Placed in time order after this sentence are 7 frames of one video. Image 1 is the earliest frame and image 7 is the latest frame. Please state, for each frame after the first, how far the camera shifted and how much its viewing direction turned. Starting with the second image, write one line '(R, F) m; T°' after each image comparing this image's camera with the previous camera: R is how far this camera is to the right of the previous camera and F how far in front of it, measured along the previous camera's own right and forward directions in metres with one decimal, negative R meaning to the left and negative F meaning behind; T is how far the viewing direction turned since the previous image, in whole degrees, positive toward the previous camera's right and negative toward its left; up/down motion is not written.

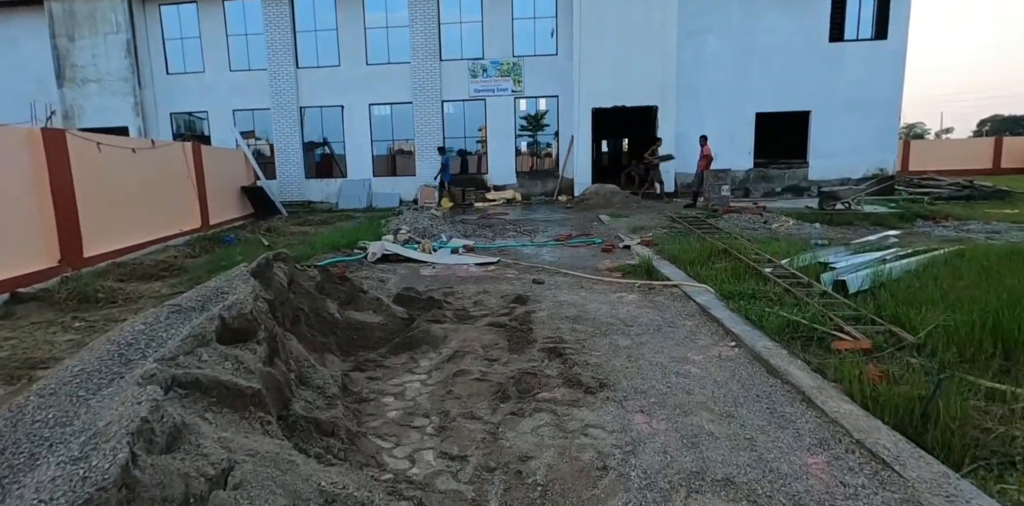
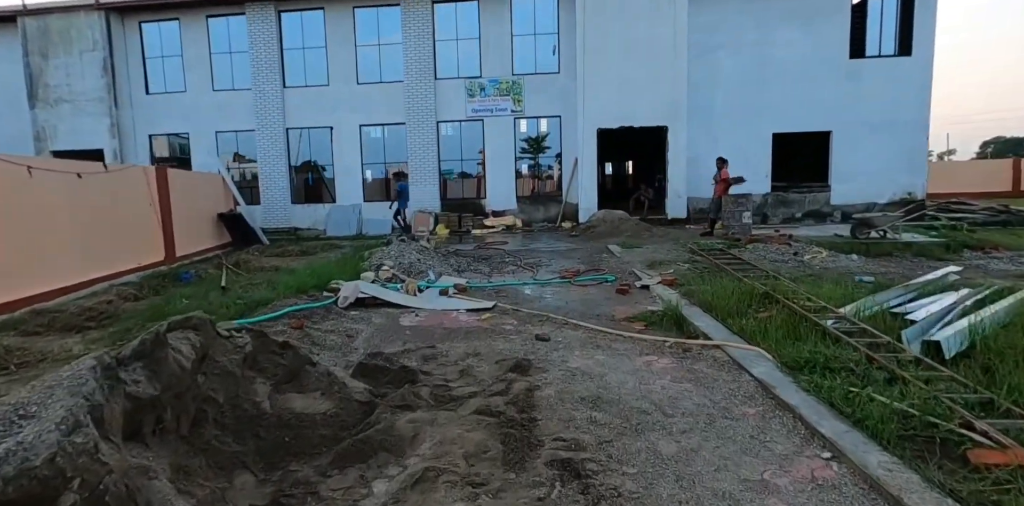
(0.0, +1.1) m; 0°
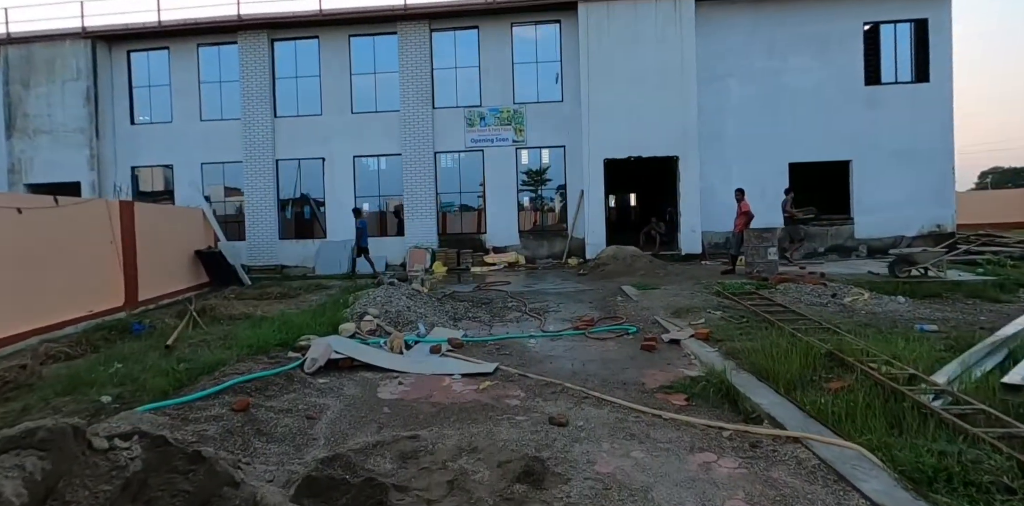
(0.0, +0.9) m; 0°
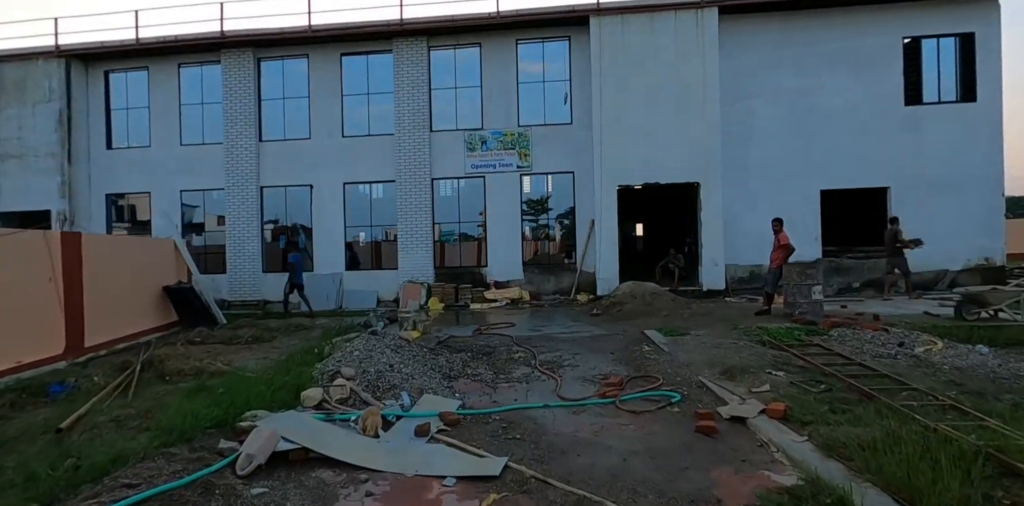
(-0.1, +1.2) m; 0°
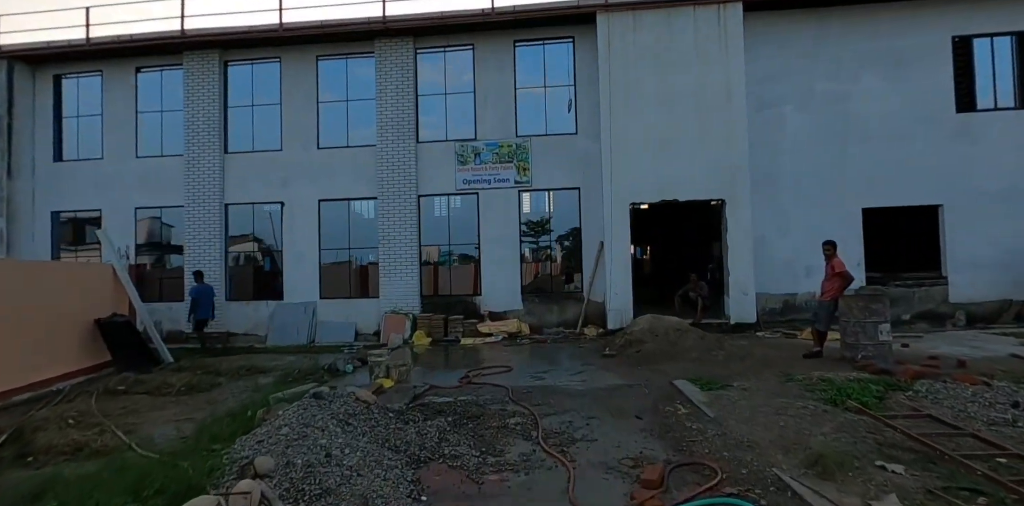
(+0.1, +1.5) m; 0°
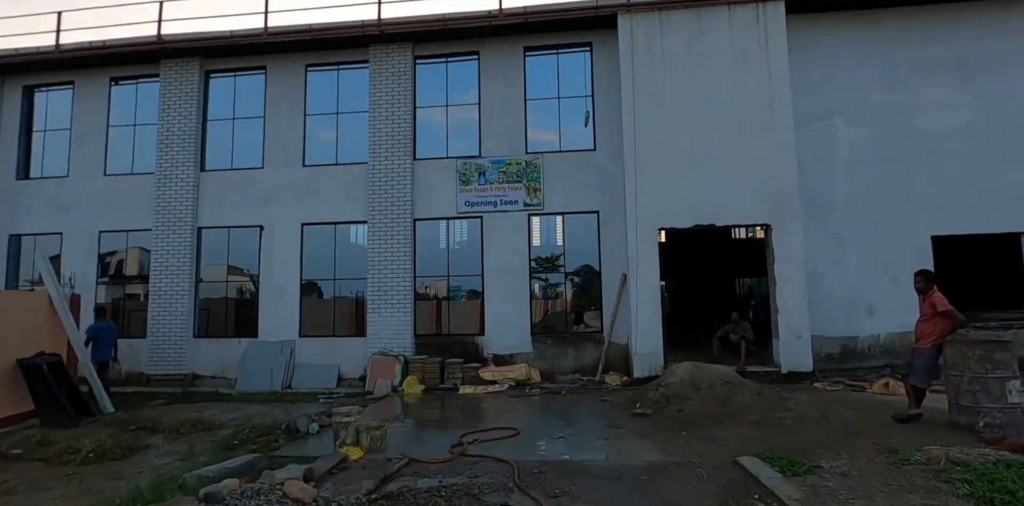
(0.0, +1.5) m; -1°
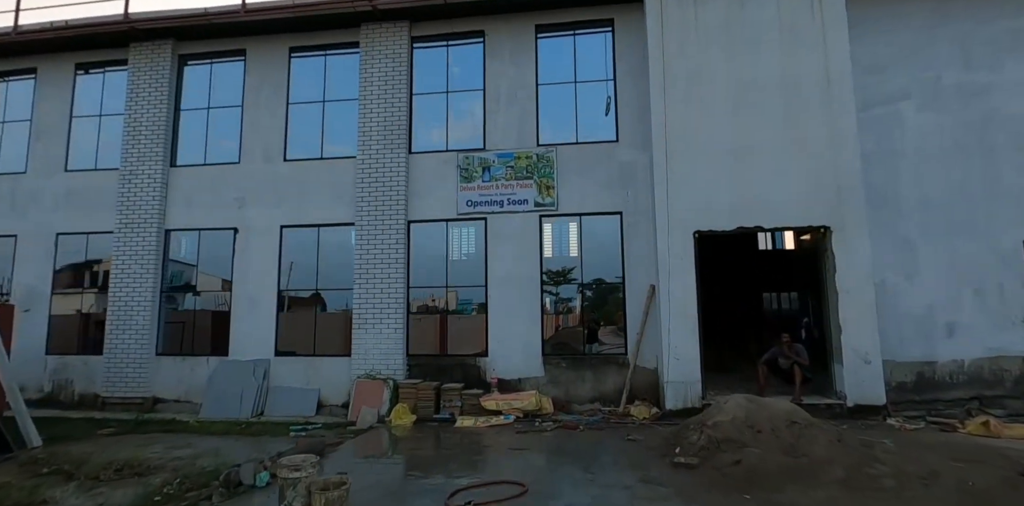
(0.0, +1.3) m; -1°
